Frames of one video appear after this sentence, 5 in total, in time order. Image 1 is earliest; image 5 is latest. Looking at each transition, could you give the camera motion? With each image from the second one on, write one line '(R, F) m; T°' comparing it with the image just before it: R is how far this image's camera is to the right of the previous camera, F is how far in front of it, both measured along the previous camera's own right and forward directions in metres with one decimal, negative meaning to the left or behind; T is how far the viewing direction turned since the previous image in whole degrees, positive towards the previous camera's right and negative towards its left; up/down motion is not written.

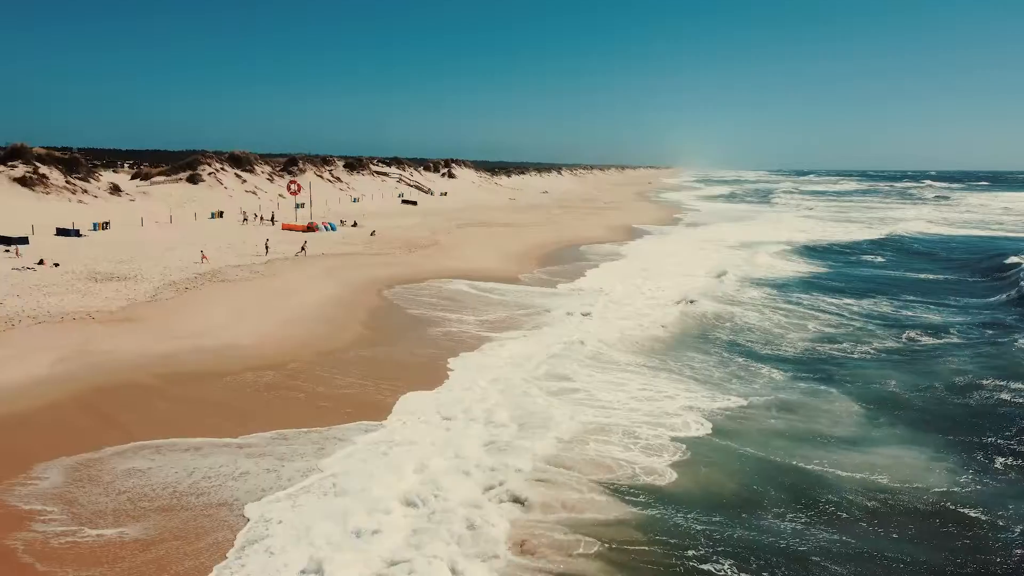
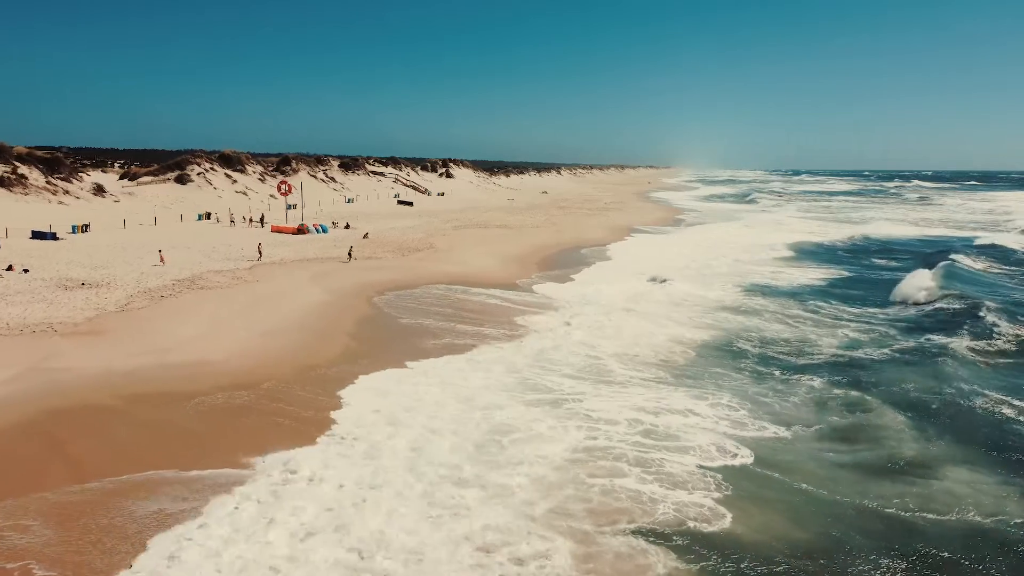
(+0.1, +0.9) m; 0°
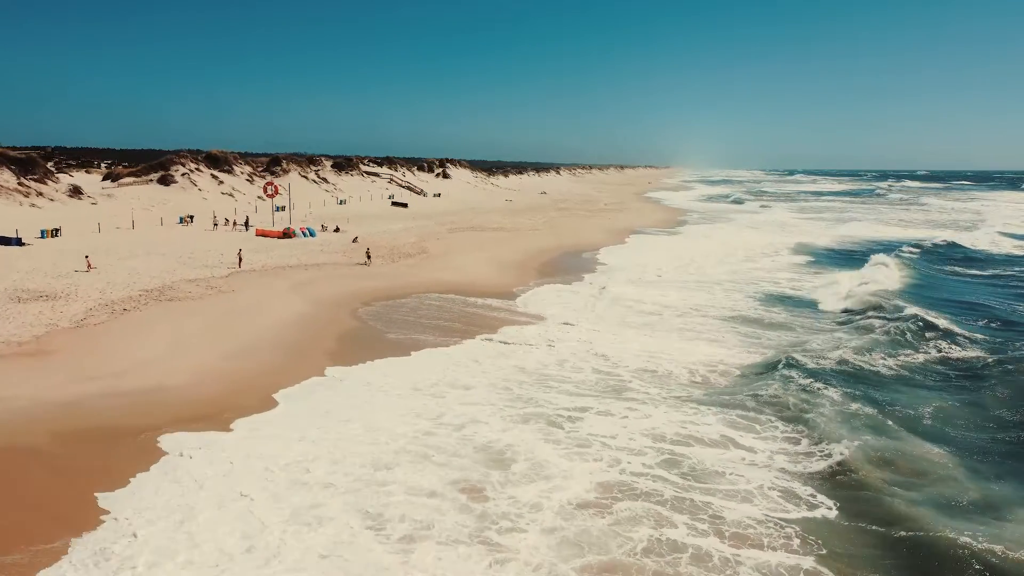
(+0.1, +1.2) m; 0°
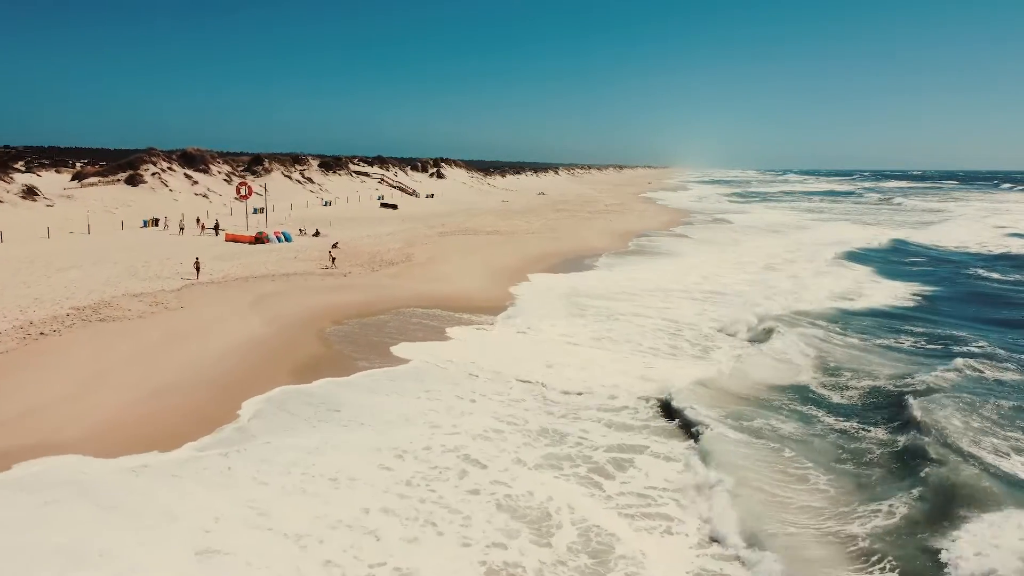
(+0.1, +2.0) m; 0°
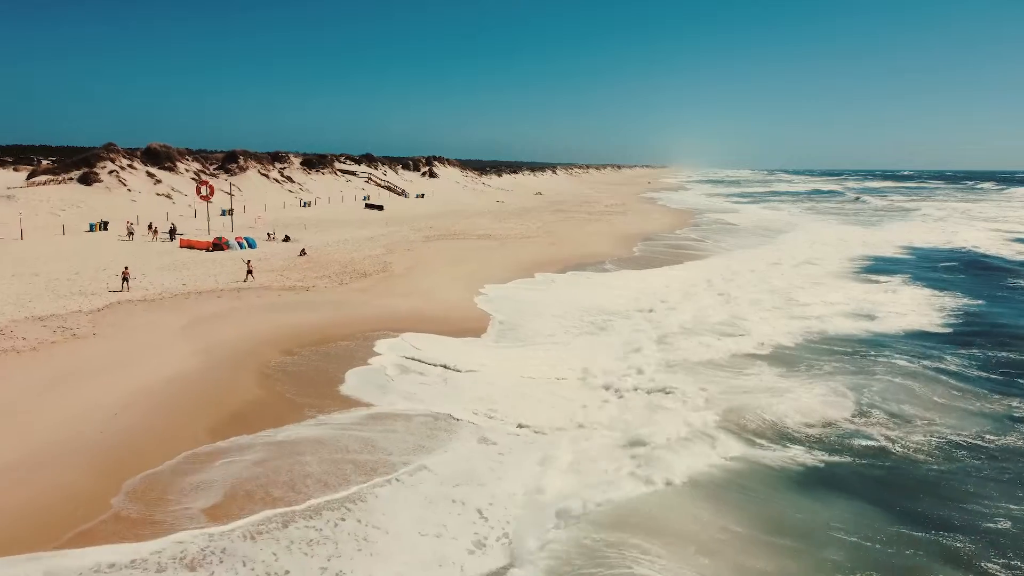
(+0.2, +2.3) m; 0°
